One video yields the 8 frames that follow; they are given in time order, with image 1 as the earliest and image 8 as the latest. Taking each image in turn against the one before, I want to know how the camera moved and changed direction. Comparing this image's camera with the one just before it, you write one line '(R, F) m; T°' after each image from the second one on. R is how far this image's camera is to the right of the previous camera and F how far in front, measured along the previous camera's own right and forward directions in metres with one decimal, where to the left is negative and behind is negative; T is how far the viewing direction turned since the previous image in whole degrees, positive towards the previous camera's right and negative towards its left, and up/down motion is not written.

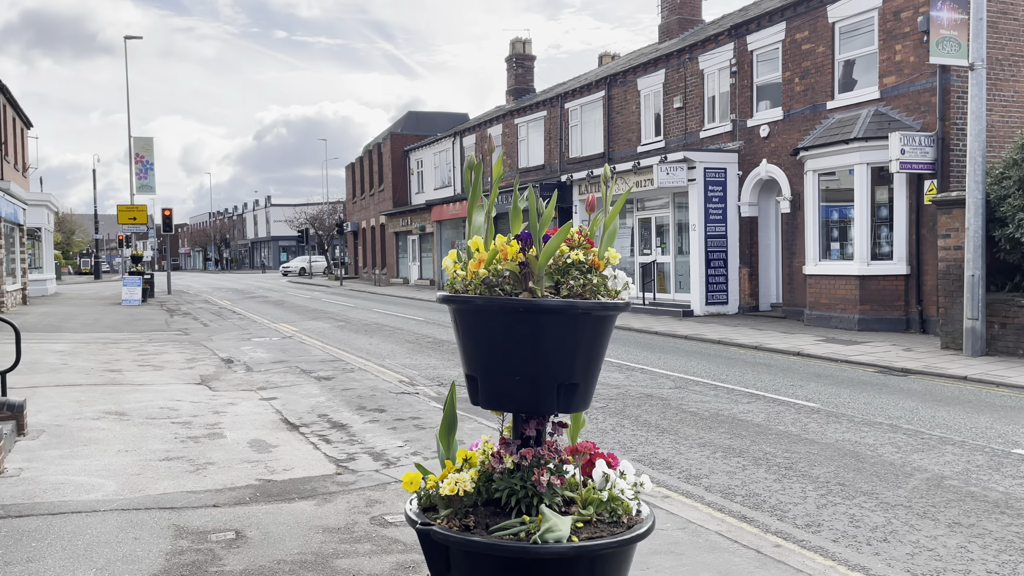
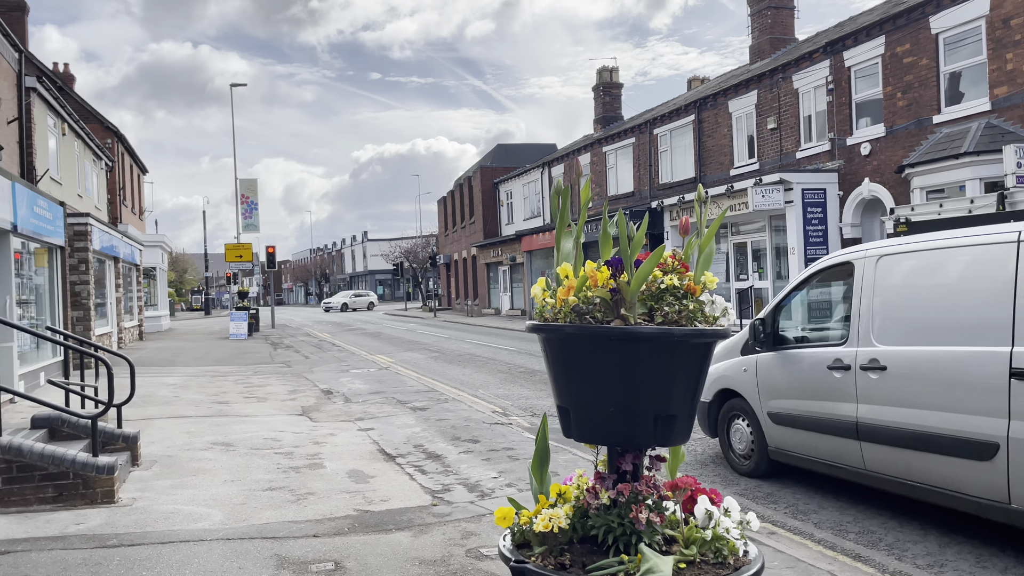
(0.0, 0.0) m; -7°
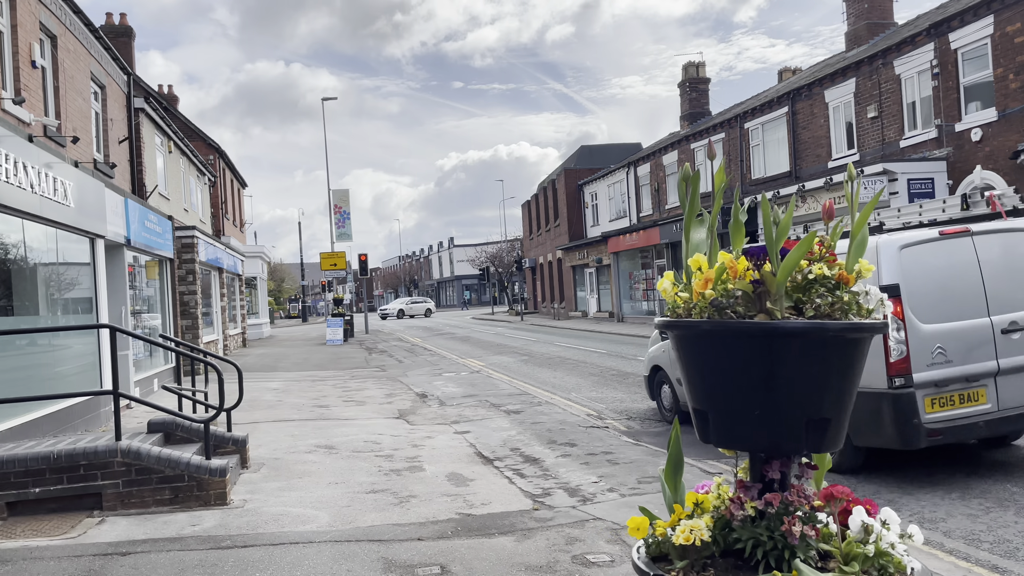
(-0.1, +0.1) m; -6°
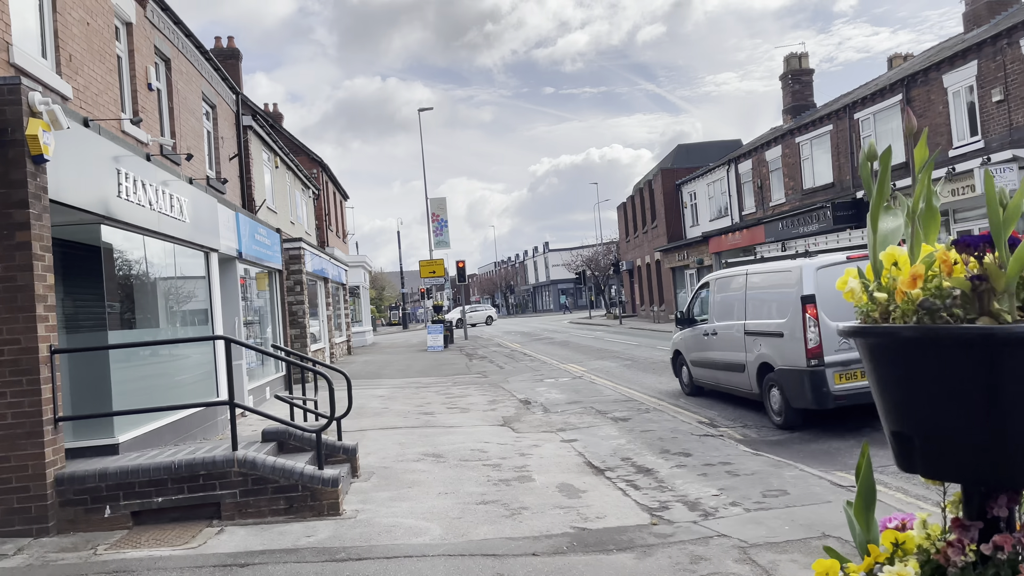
(-0.1, +0.2) m; -7°
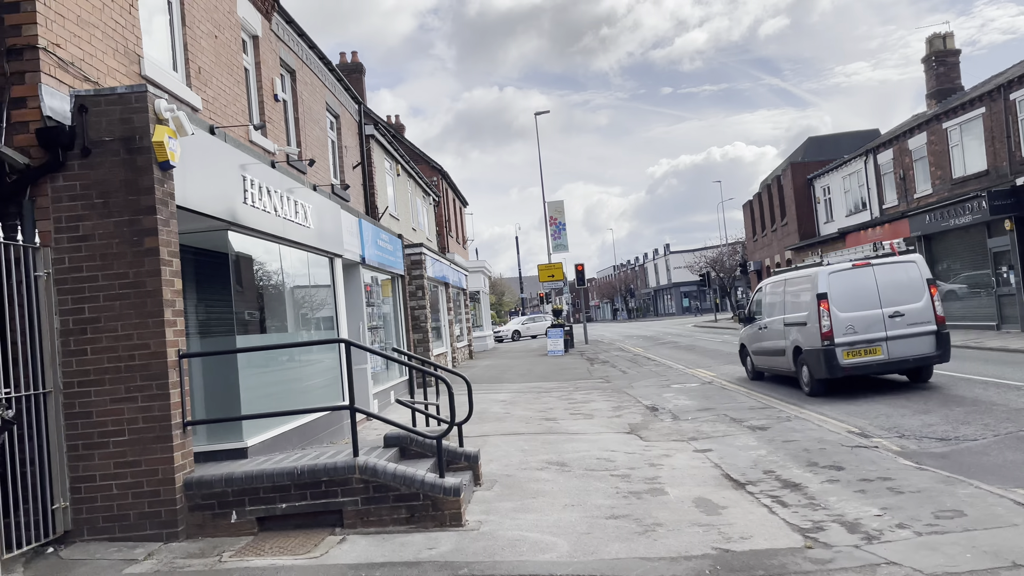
(-0.1, +0.4) m; -9°
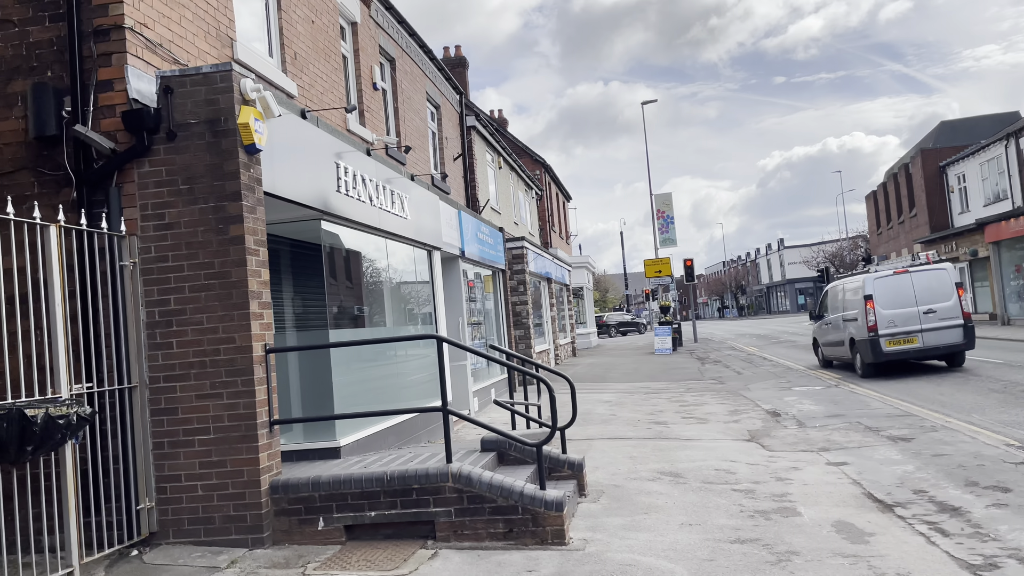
(0.0, +0.6) m; -8°
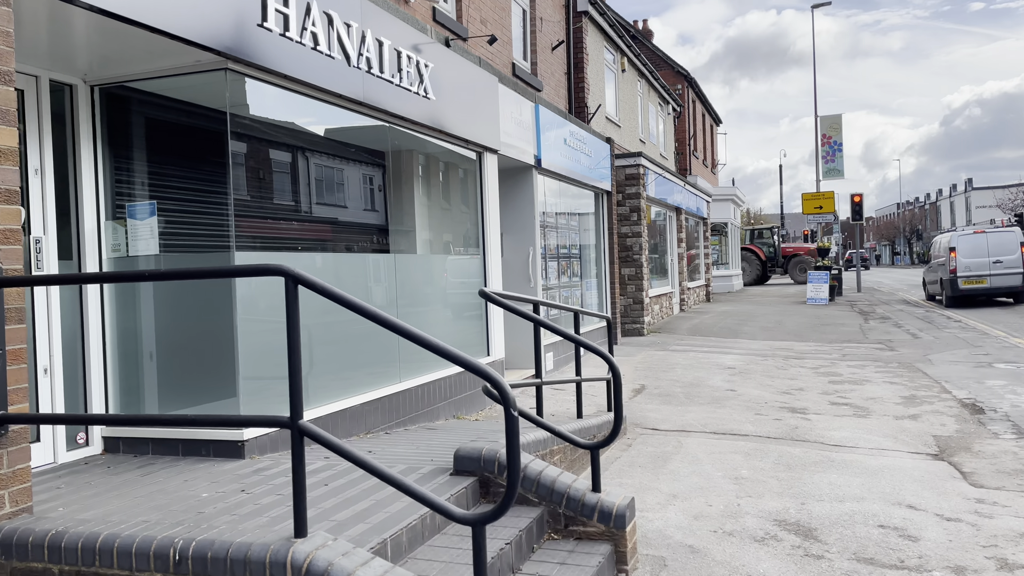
(+0.7, +3.0) m; -11°
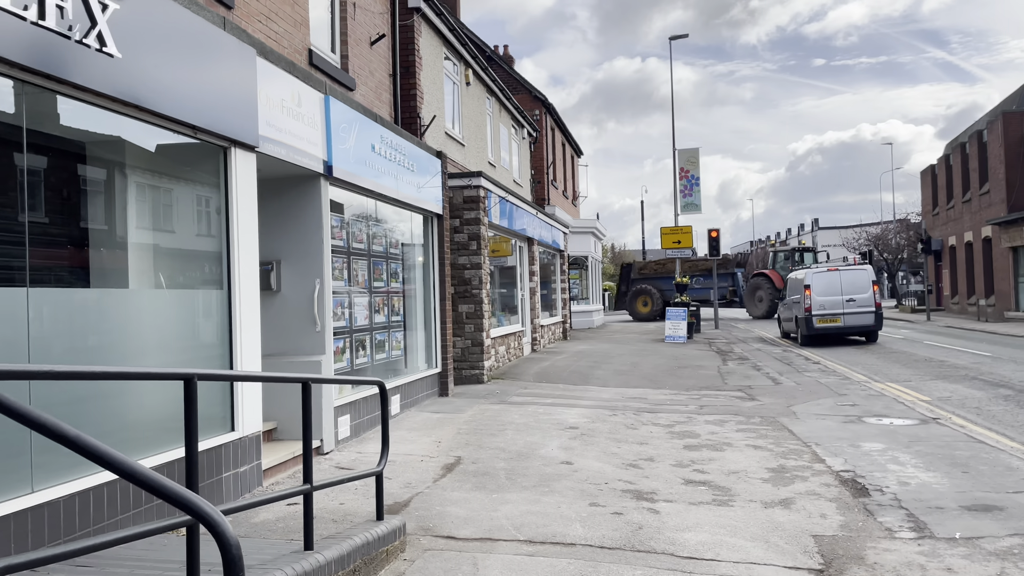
(+0.8, +1.9) m; +9°
